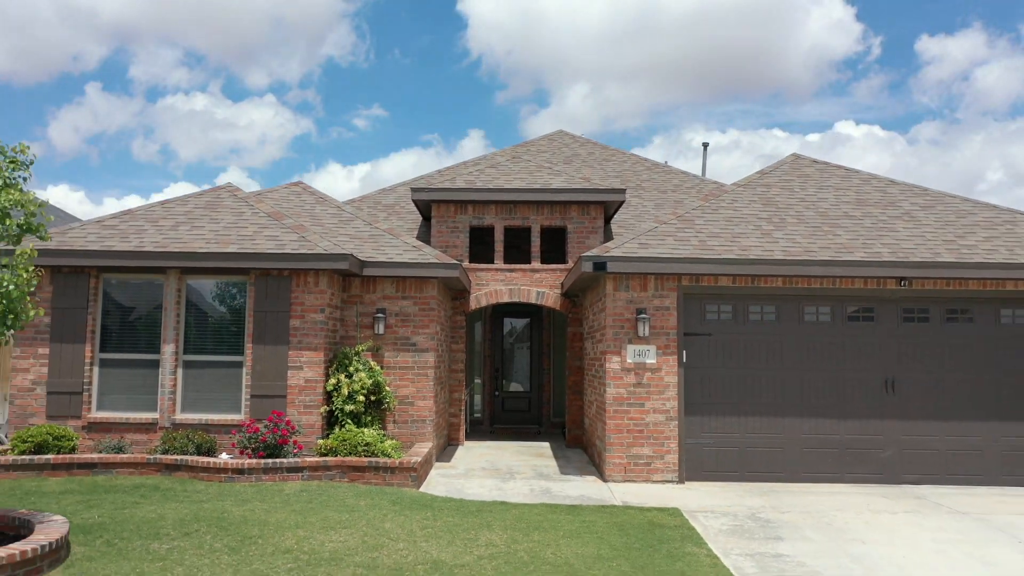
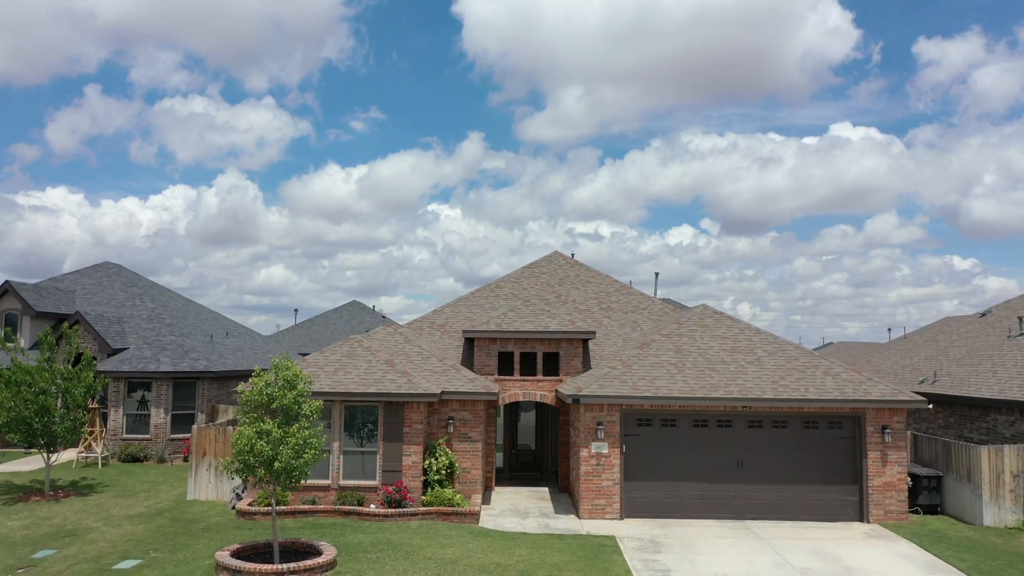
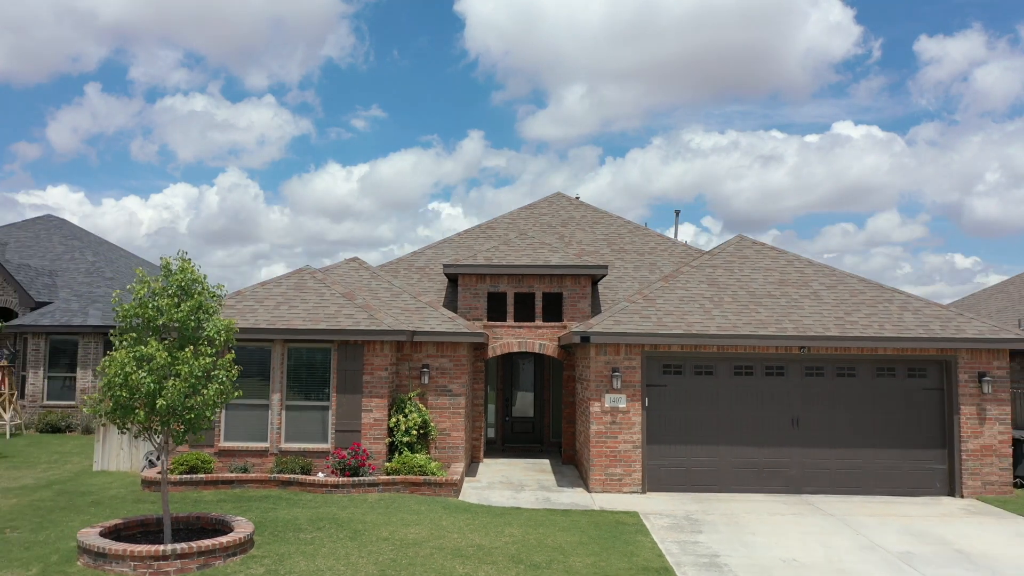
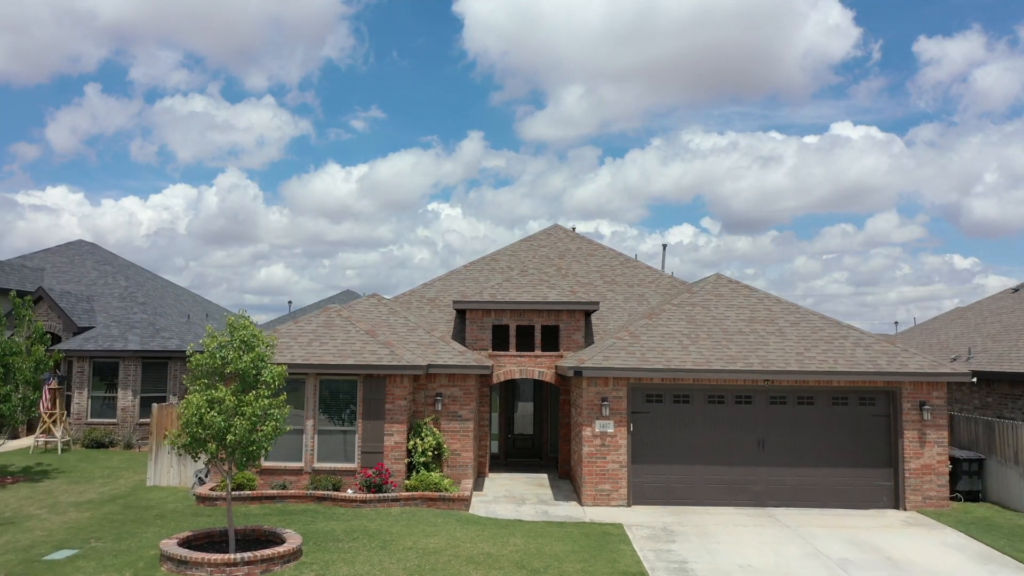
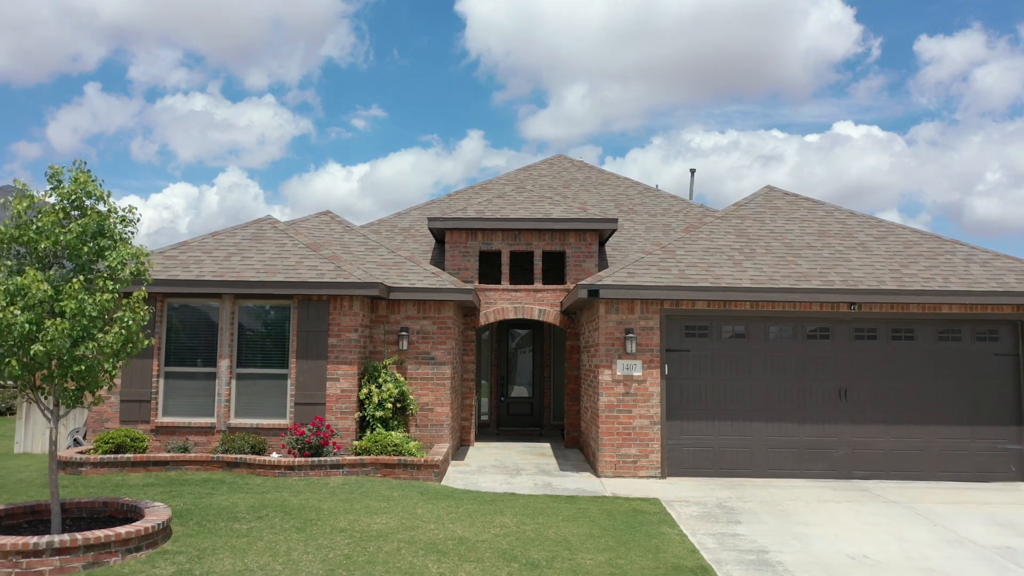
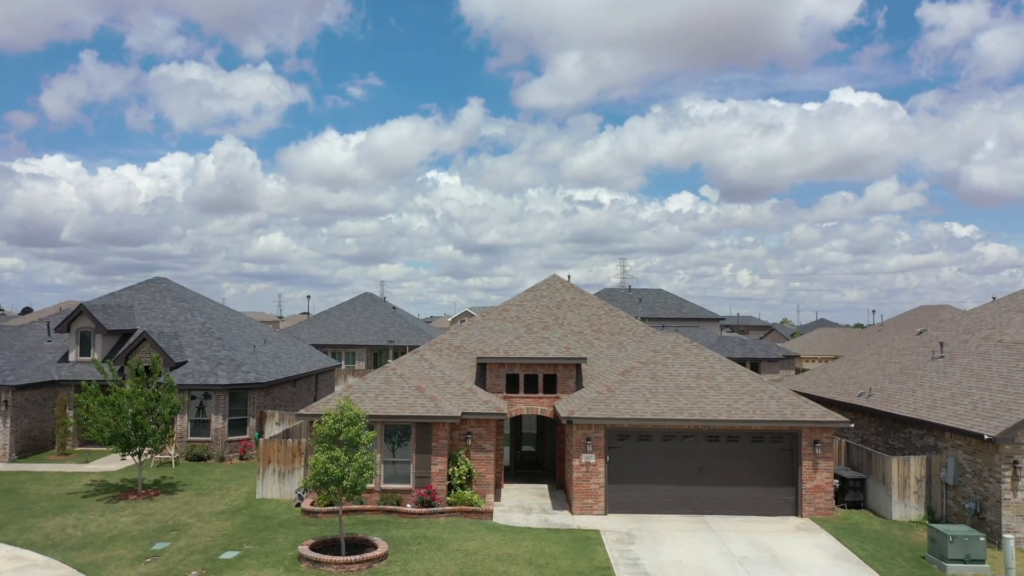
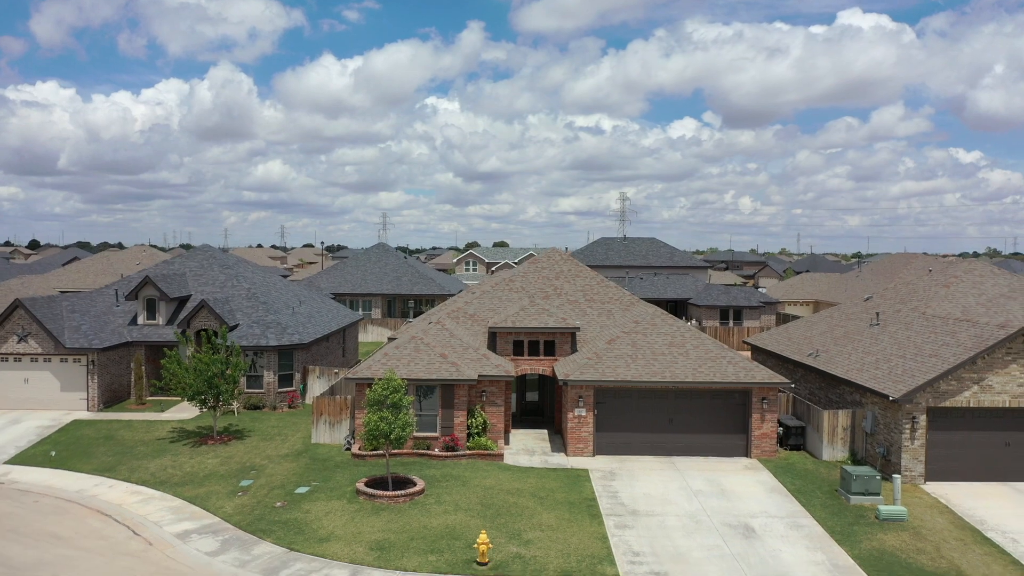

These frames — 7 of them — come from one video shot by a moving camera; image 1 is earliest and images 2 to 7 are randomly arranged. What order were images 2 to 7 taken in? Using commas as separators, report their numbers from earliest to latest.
5, 3, 4, 2, 6, 7
